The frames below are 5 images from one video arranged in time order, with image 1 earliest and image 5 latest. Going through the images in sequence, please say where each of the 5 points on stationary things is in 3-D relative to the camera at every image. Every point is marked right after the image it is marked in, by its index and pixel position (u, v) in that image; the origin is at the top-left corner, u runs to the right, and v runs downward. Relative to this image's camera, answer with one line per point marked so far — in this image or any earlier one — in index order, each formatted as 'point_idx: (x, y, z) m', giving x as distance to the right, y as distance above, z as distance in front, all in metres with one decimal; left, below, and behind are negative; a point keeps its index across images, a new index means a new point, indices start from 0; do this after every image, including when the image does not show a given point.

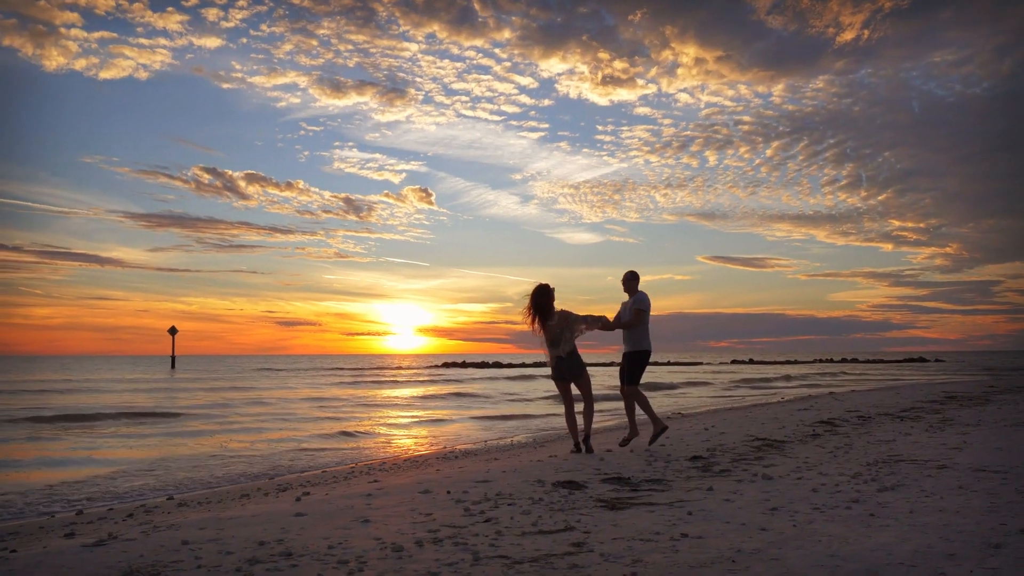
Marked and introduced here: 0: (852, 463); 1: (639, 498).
0: (+4.1, -2.1, +7.8) m
1: (+1.0, -1.7, +5.1) m
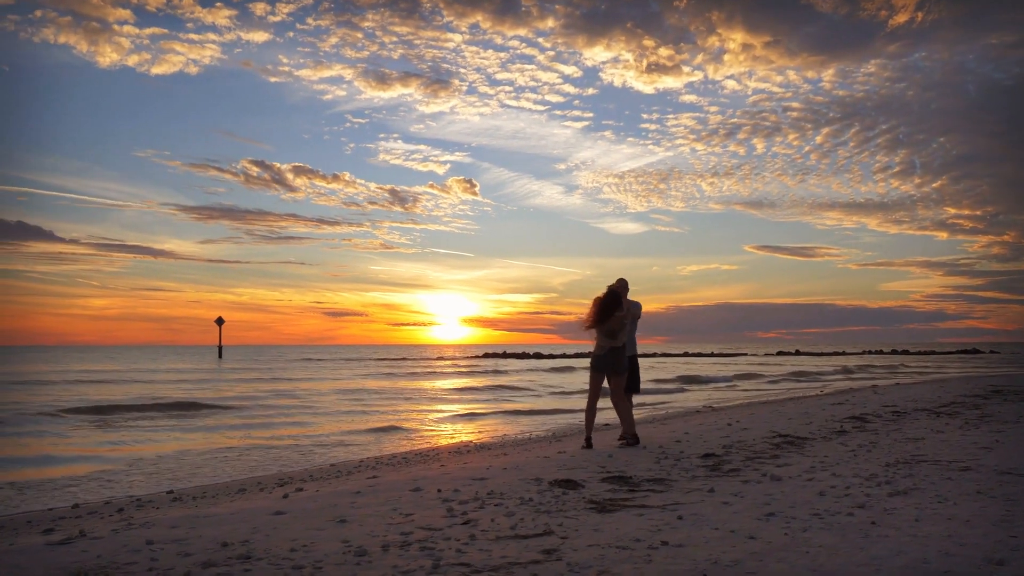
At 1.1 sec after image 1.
0: (+4.2, -2.0, +7.4) m
1: (+0.9, -1.6, +4.9) m
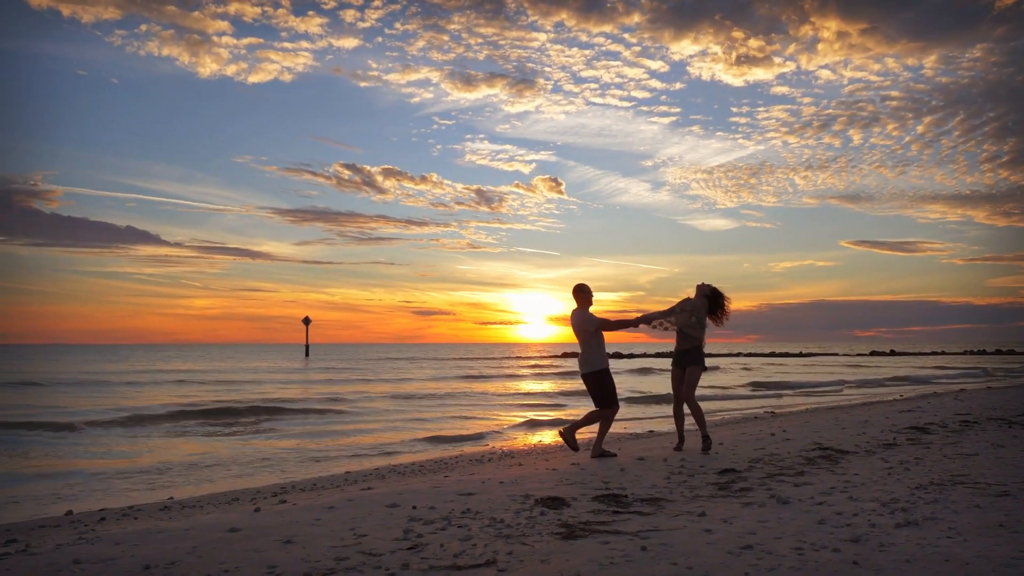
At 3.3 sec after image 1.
0: (+4.2, -2.1, +6.8) m
1: (+0.7, -1.7, +4.6) m
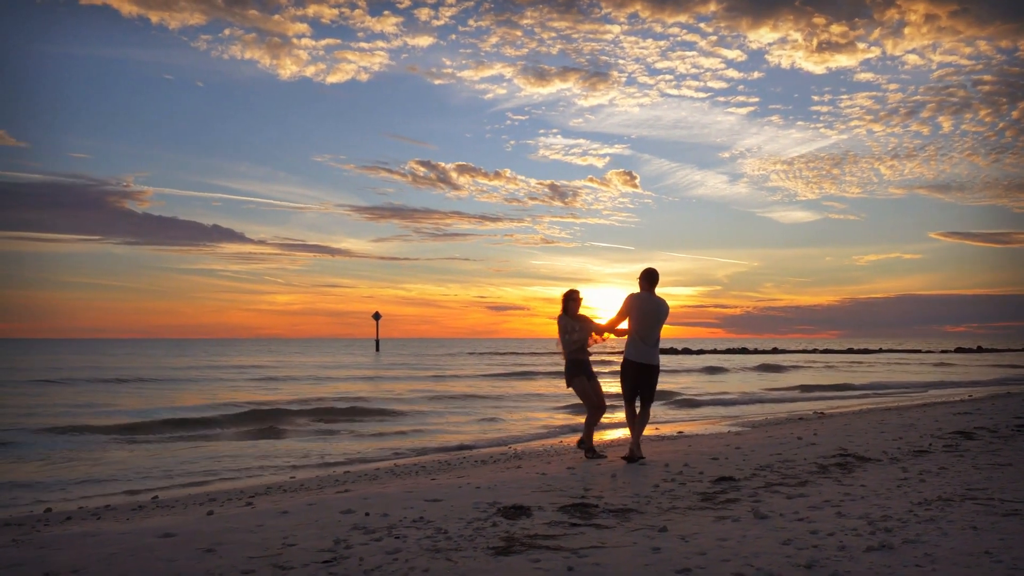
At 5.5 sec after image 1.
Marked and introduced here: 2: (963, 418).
0: (+3.9, -2.1, +6.3) m
1: (+0.3, -1.7, +4.4) m
2: (+13.7, -4.0, +19.4) m
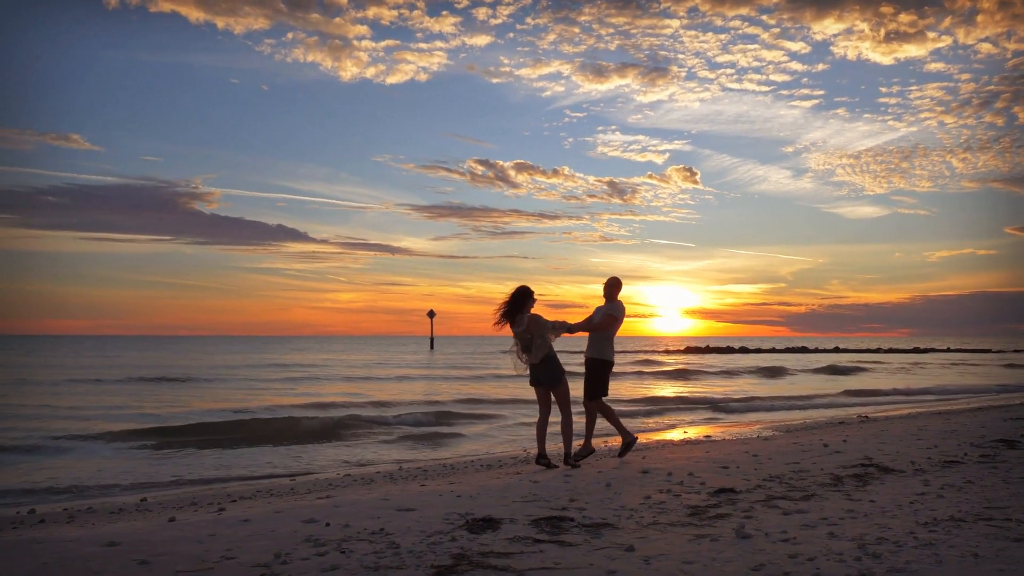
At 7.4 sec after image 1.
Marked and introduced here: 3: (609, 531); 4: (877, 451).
0: (+3.7, -2.1, +5.9) m
1: (0.0, -1.8, +4.1) m
2: (+14.2, -4.0, +18.4) m
3: (+0.8, -1.9, +5.1) m
4: (+7.9, -3.6, +14.0) m
